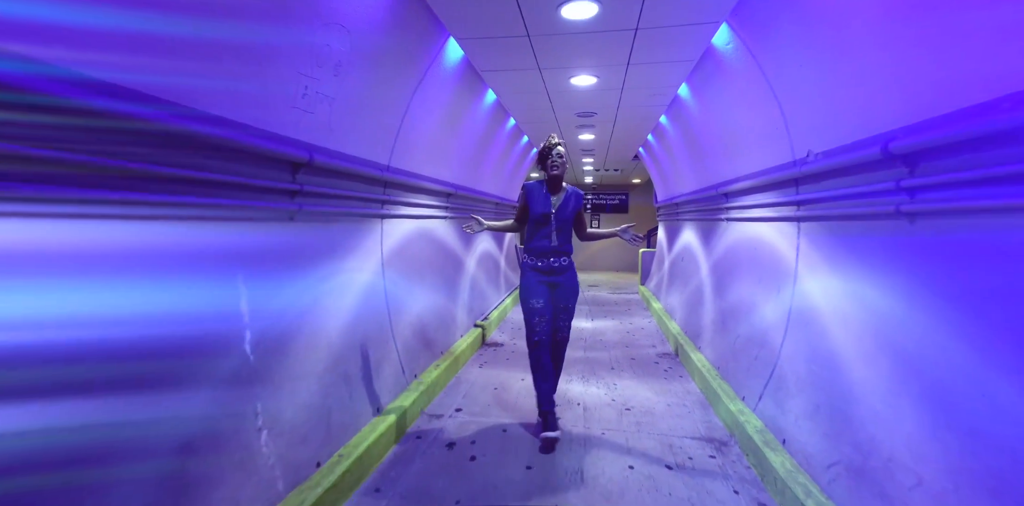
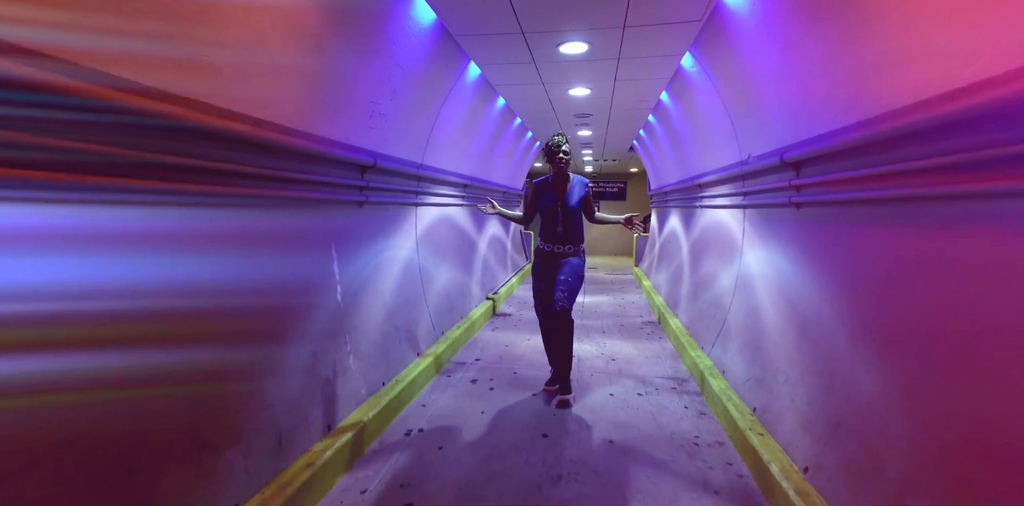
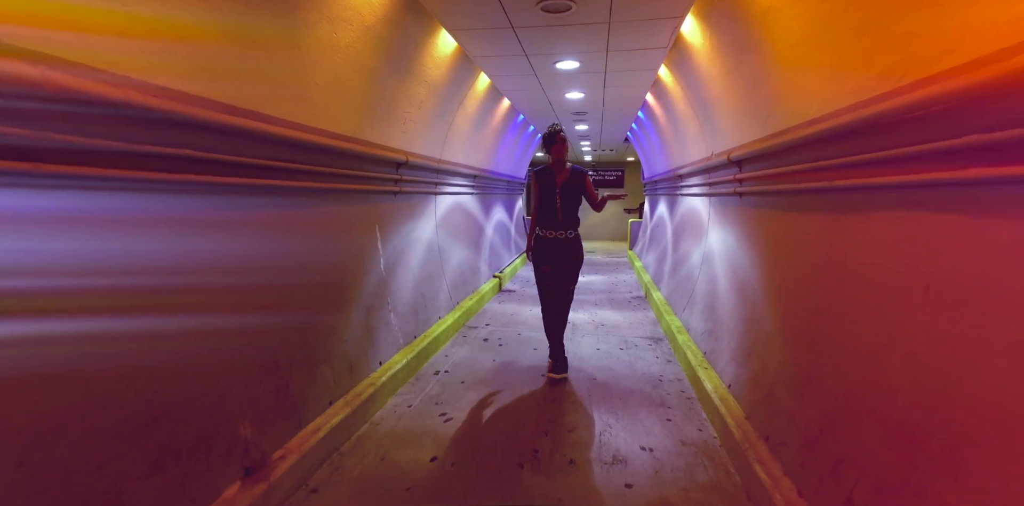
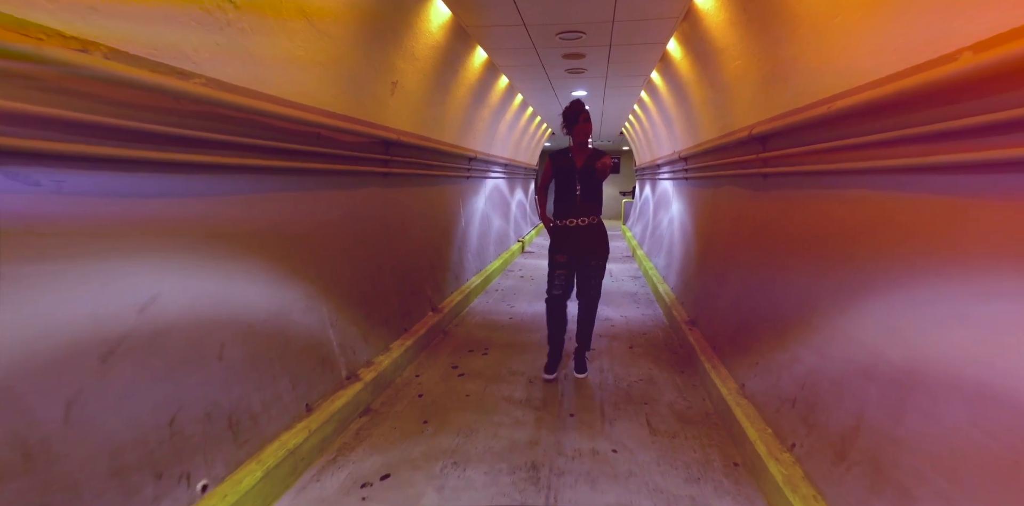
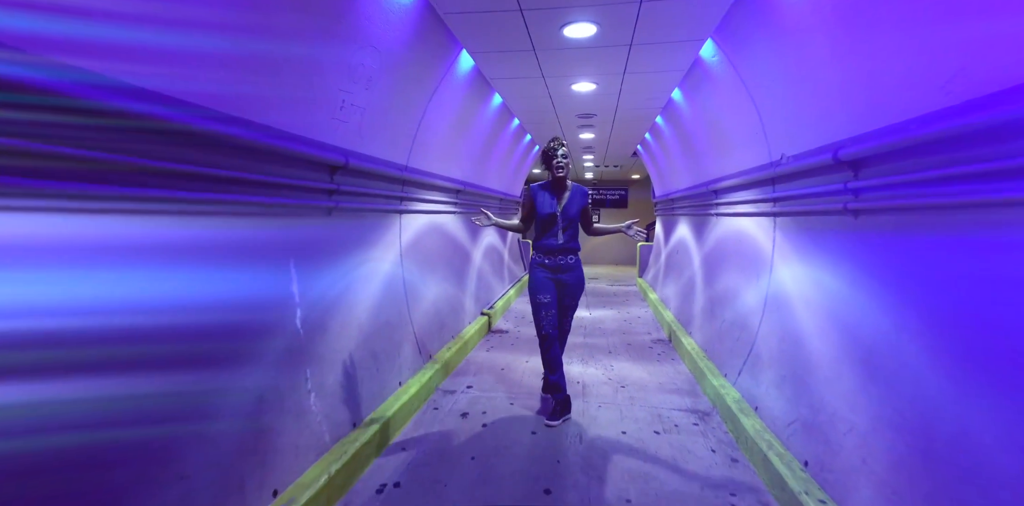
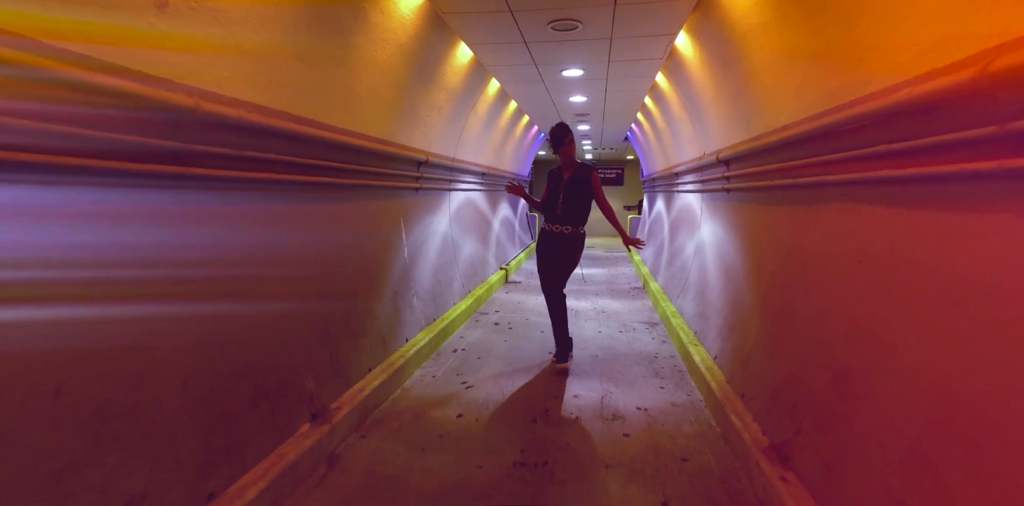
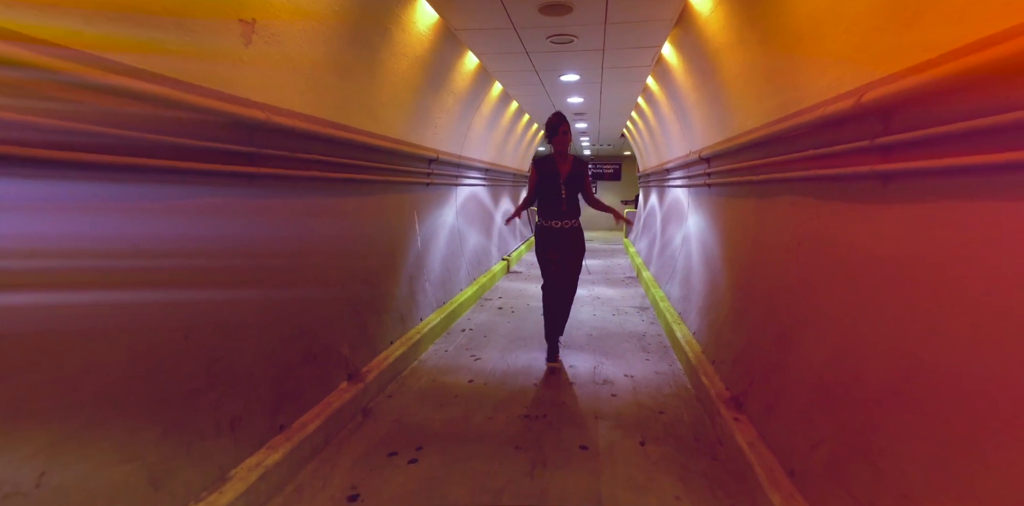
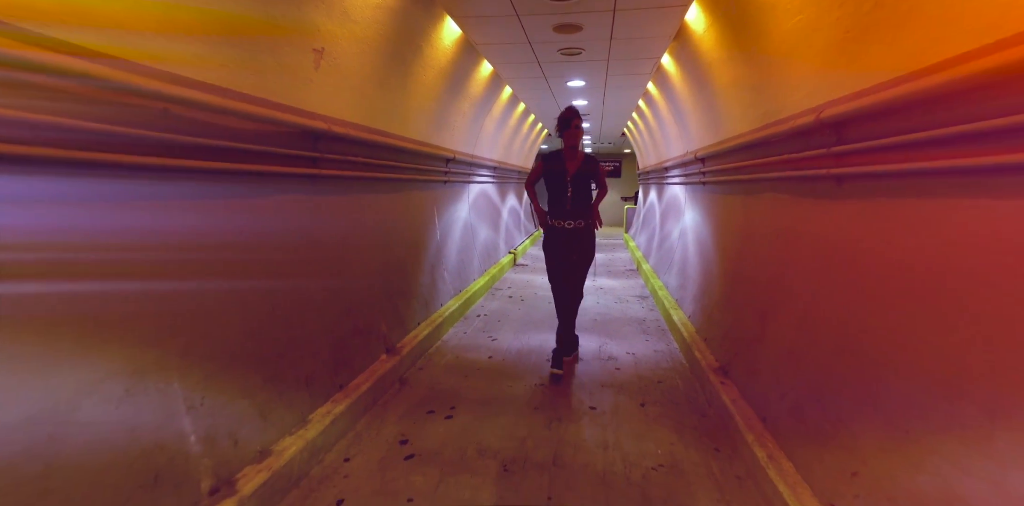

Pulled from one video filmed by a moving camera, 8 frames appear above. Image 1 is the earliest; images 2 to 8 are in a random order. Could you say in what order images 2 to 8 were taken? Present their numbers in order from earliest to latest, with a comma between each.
5, 2, 3, 6, 7, 8, 4
